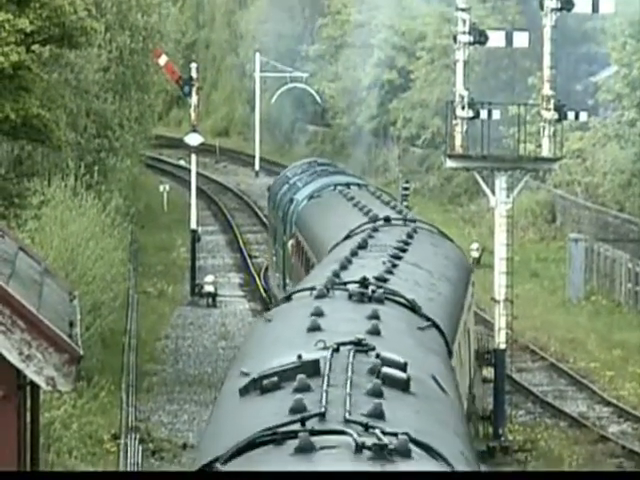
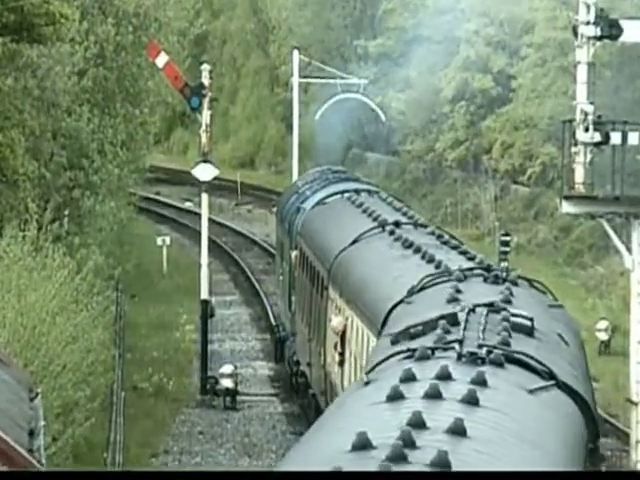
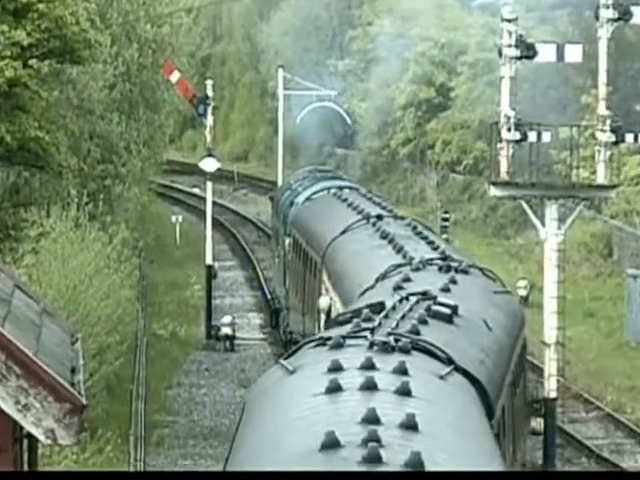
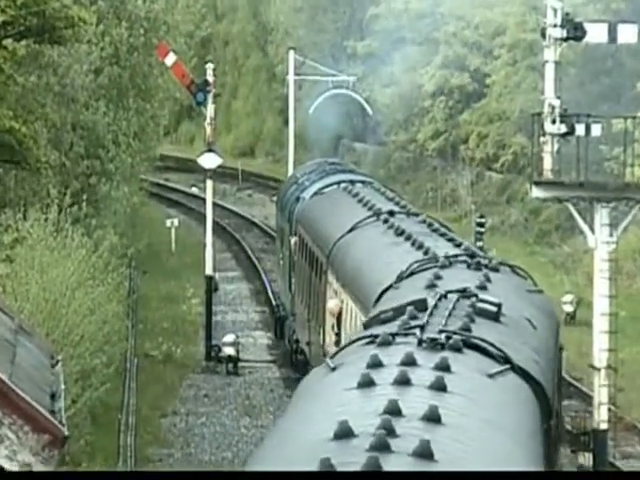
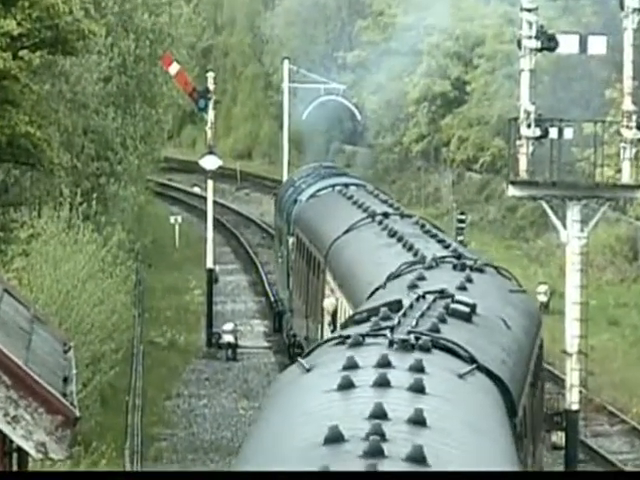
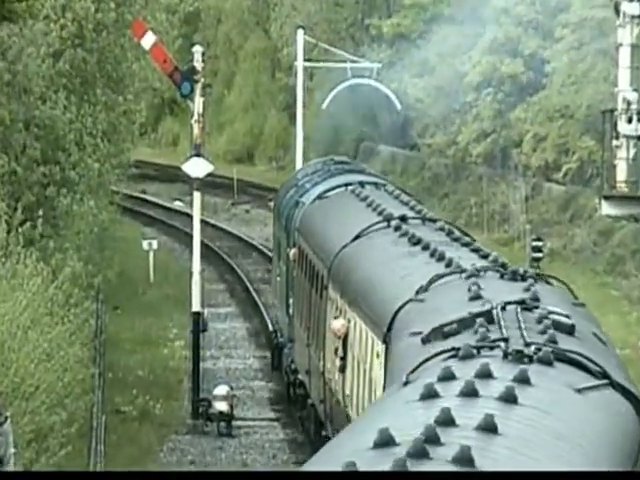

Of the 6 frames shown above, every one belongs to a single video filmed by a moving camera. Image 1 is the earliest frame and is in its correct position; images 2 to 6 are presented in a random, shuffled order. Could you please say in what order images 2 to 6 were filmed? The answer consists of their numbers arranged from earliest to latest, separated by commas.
3, 5, 4, 2, 6
